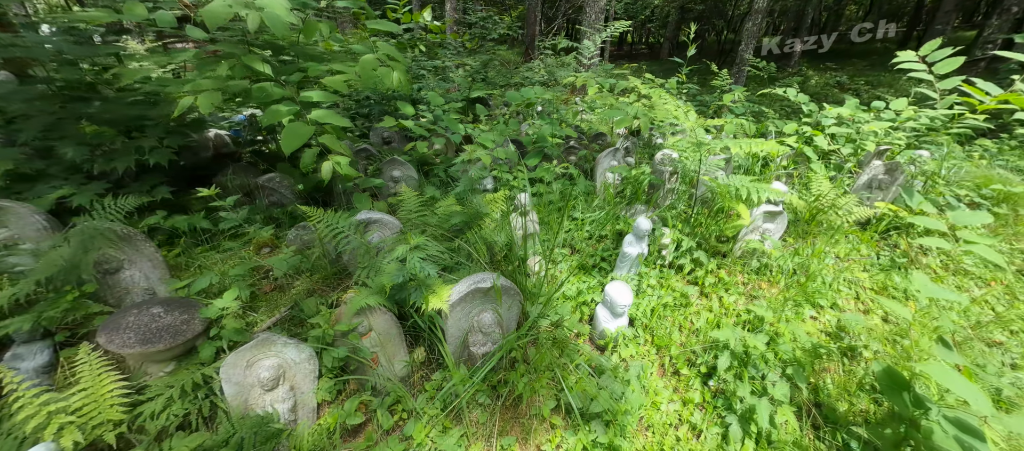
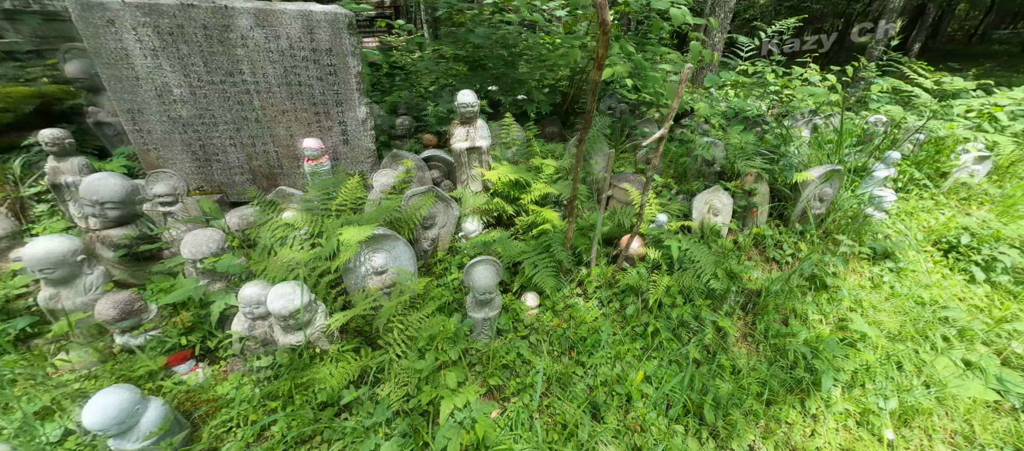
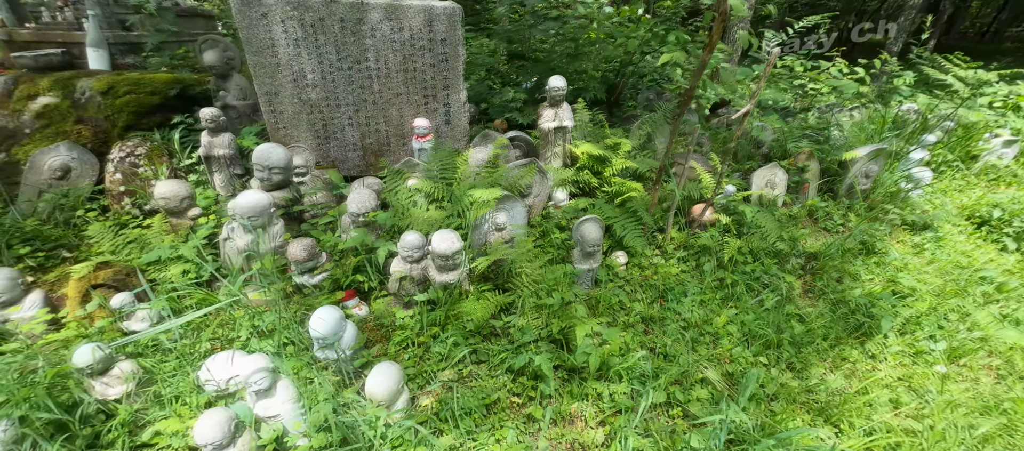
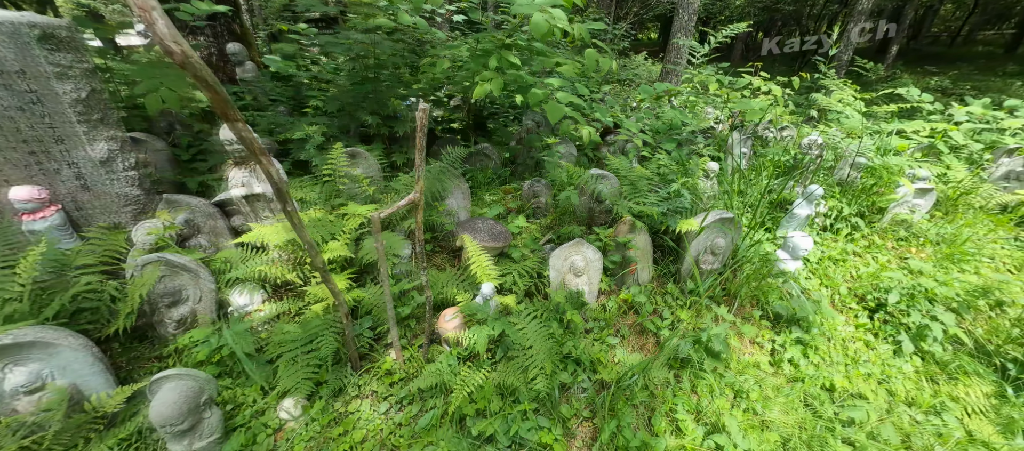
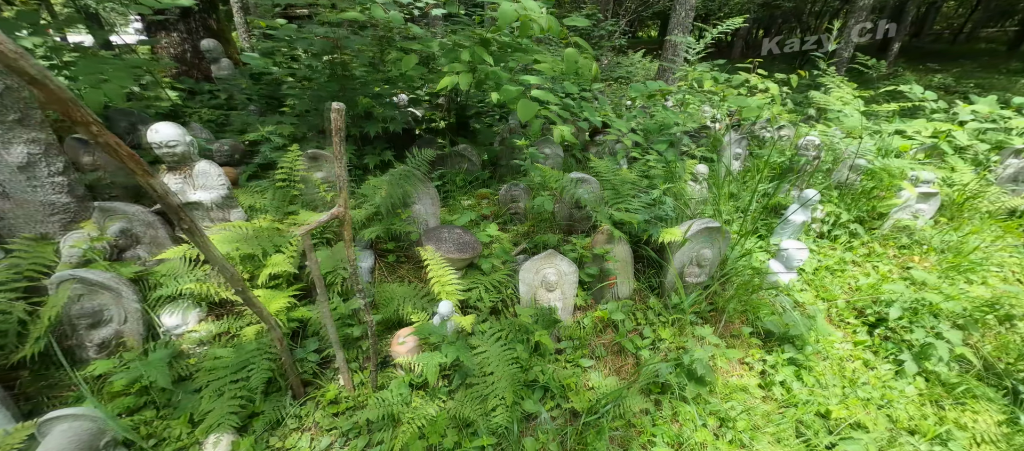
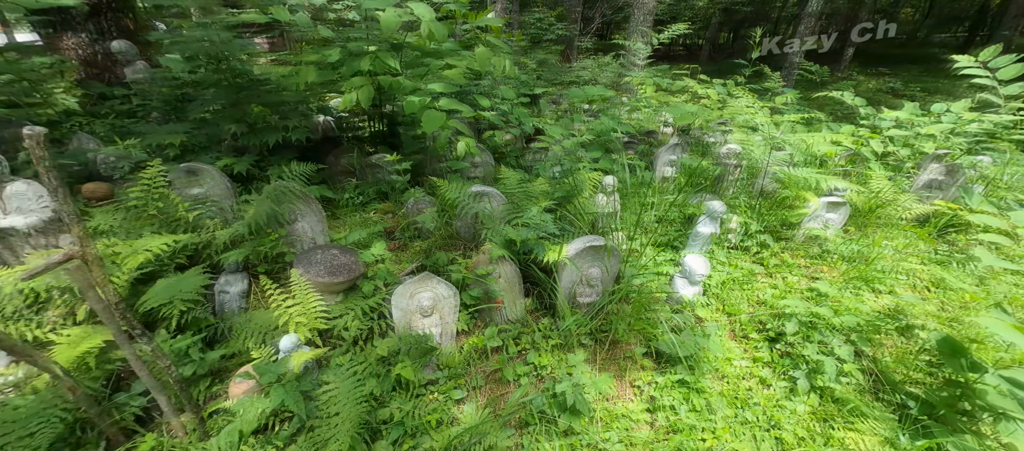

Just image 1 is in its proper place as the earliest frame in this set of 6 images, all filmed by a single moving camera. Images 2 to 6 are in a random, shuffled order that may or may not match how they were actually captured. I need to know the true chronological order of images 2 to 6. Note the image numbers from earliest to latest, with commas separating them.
6, 5, 4, 2, 3
